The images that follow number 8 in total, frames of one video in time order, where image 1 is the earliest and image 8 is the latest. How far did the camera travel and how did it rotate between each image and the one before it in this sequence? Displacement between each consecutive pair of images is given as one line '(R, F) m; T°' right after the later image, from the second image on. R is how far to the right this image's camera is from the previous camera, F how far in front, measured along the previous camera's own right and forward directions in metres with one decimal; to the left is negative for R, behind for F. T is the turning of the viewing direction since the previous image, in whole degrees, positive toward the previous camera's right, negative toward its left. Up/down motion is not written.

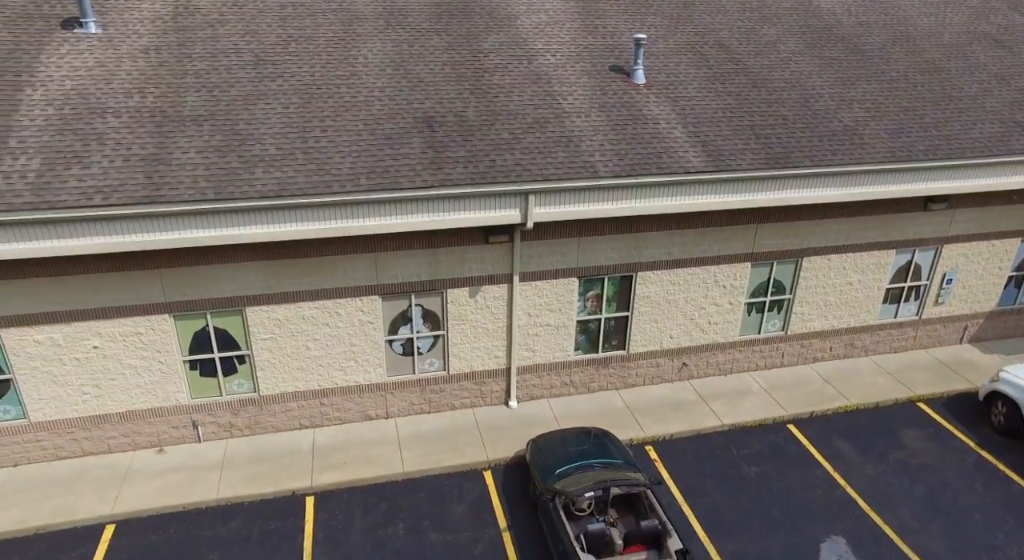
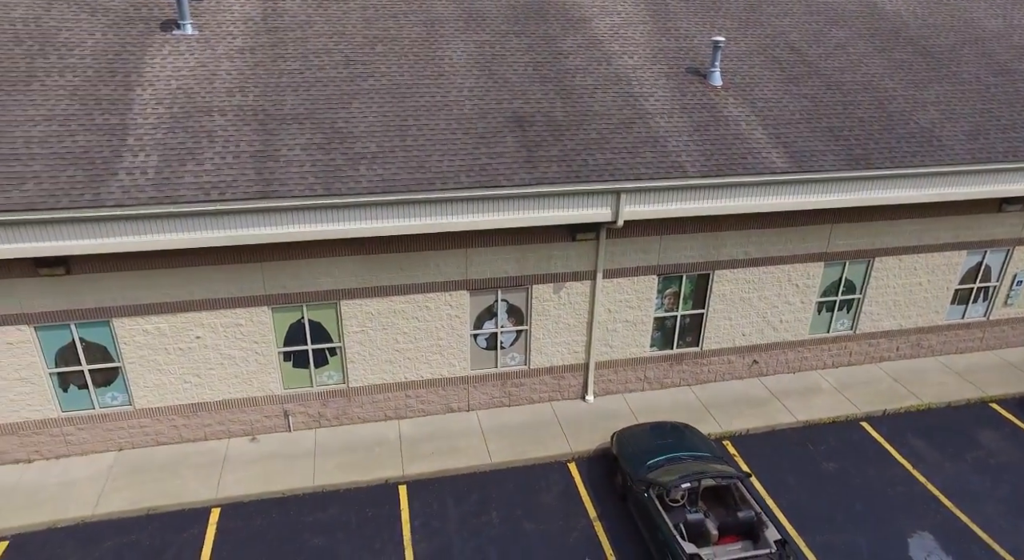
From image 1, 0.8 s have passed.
(-1.3, -0.3) m; -1°
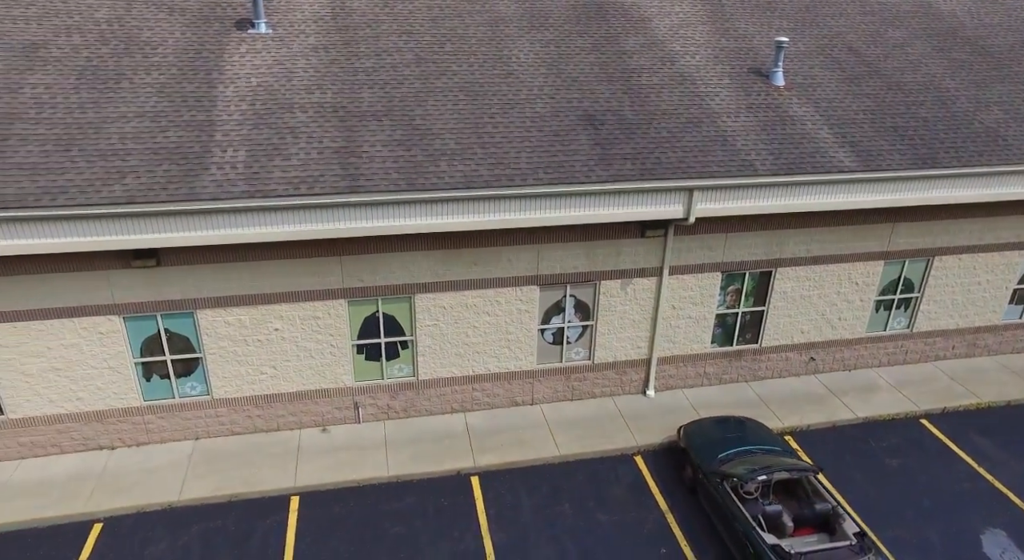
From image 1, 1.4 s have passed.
(-1.1, -0.2) m; -1°
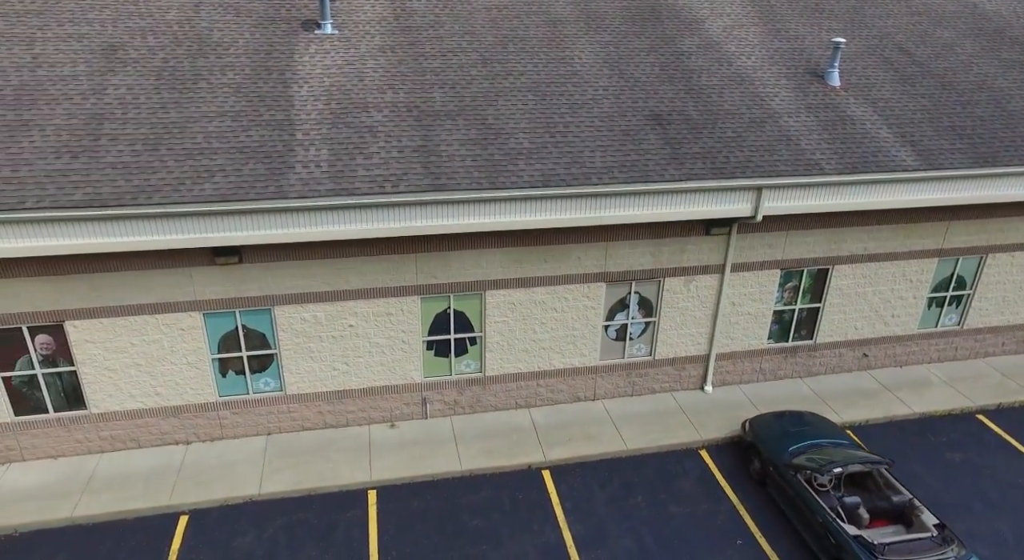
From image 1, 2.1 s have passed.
(-1.3, -0.2) m; 0°
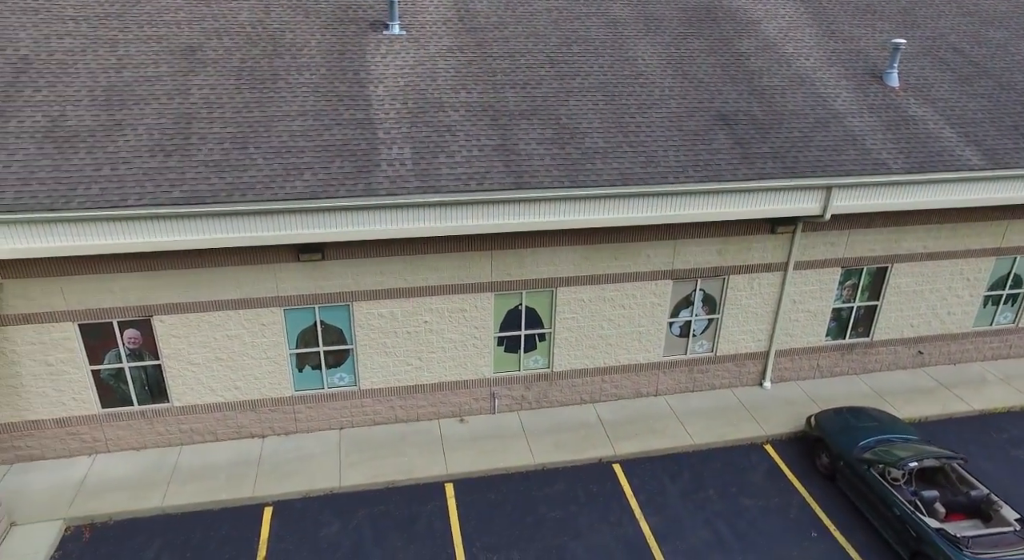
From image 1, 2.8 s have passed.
(-1.2, -0.2) m; 0°
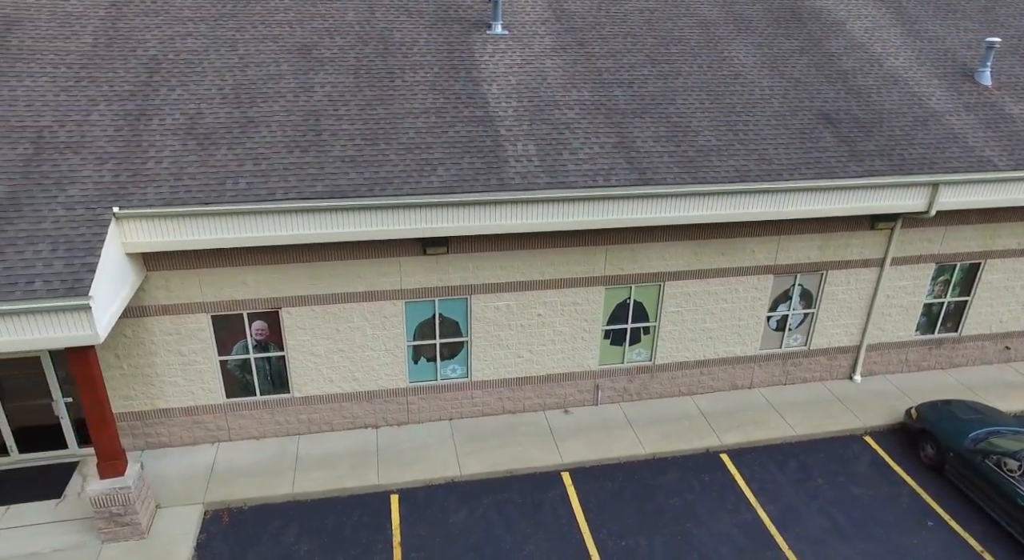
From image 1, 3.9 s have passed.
(-1.9, -0.3) m; 0°
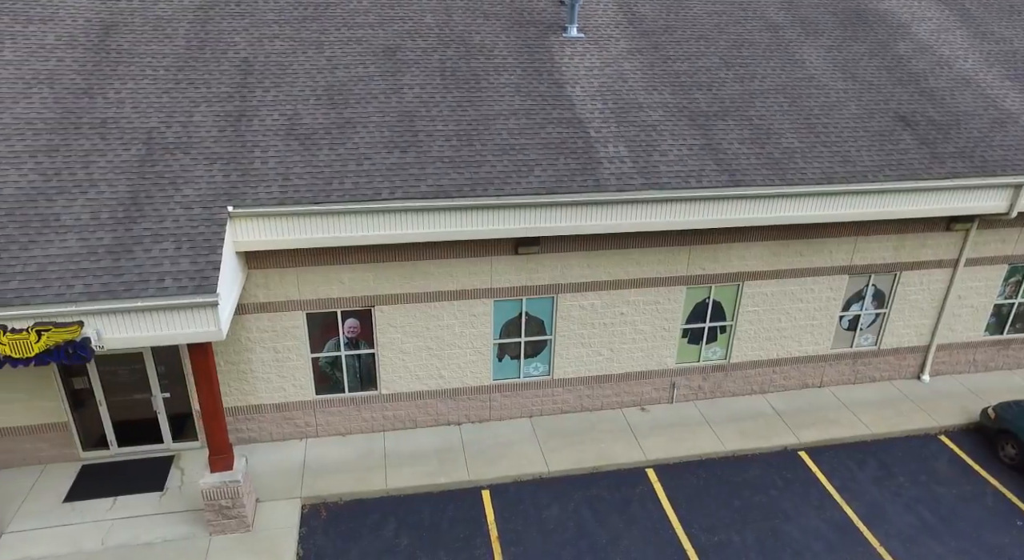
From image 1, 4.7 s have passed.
(-1.5, -0.2) m; 0°
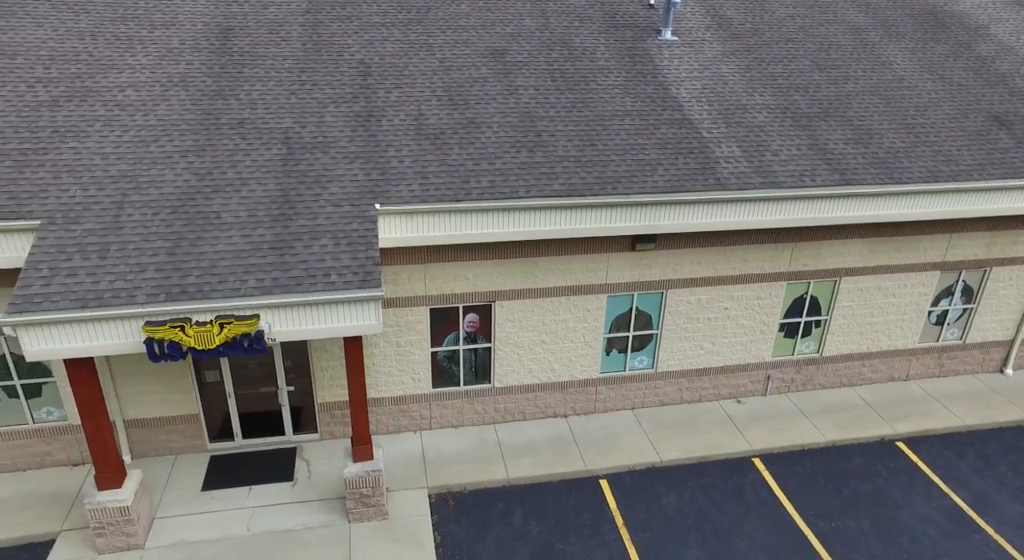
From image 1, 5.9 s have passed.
(-2.1, -0.3) m; 0°
